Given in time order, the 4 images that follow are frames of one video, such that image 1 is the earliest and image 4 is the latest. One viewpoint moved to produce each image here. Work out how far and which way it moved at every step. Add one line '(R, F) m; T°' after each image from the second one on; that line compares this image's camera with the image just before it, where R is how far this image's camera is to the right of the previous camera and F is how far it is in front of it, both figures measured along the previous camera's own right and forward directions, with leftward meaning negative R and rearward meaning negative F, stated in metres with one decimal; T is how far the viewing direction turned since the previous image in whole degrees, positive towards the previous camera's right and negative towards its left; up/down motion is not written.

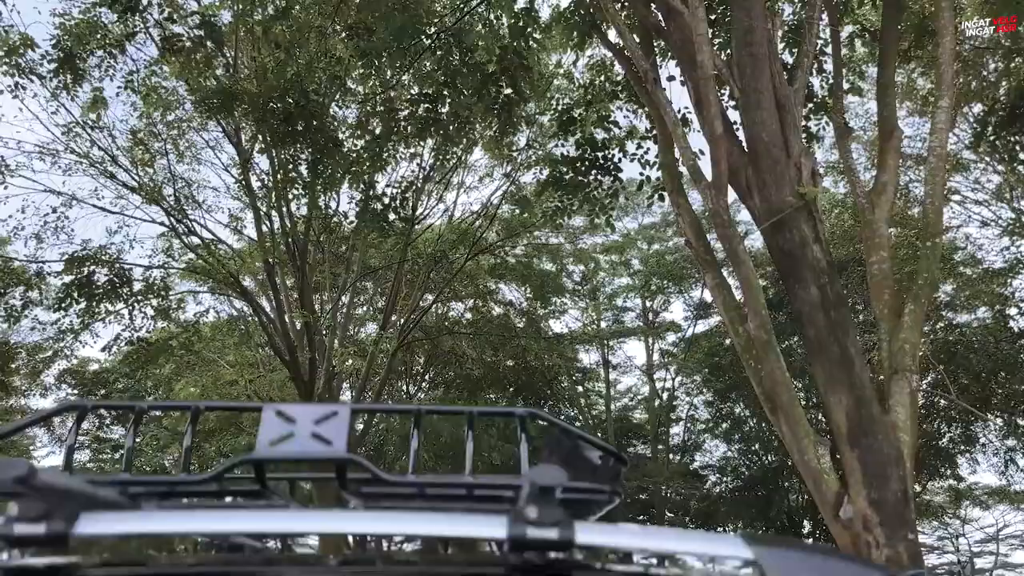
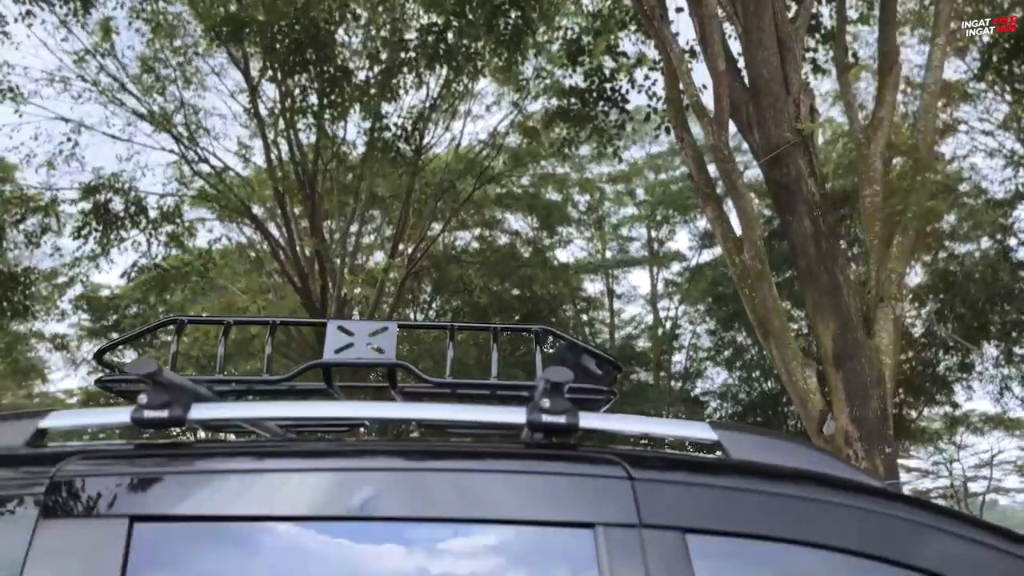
(0.0, -0.3) m; 0°
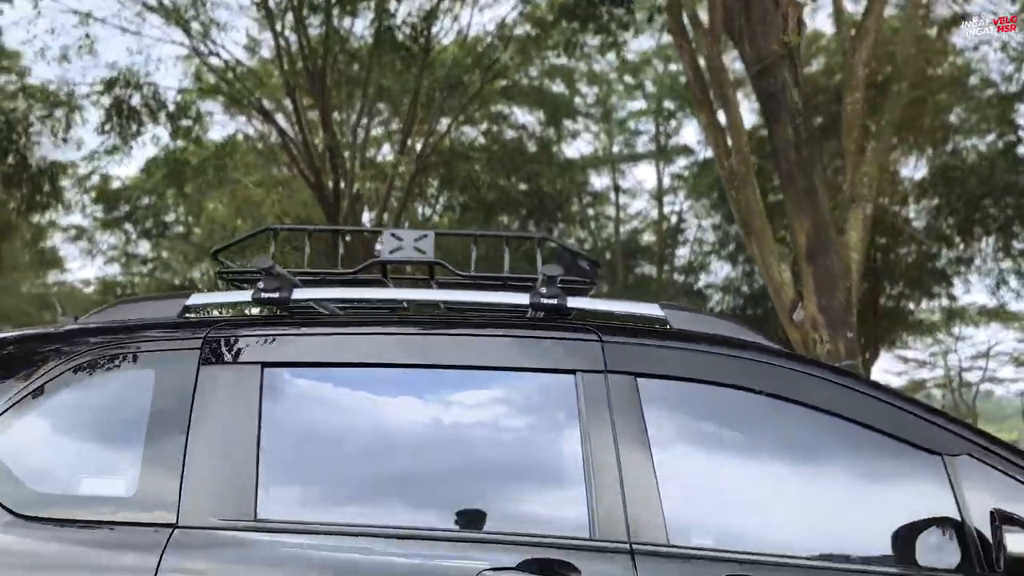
(0.0, -0.6) m; 0°
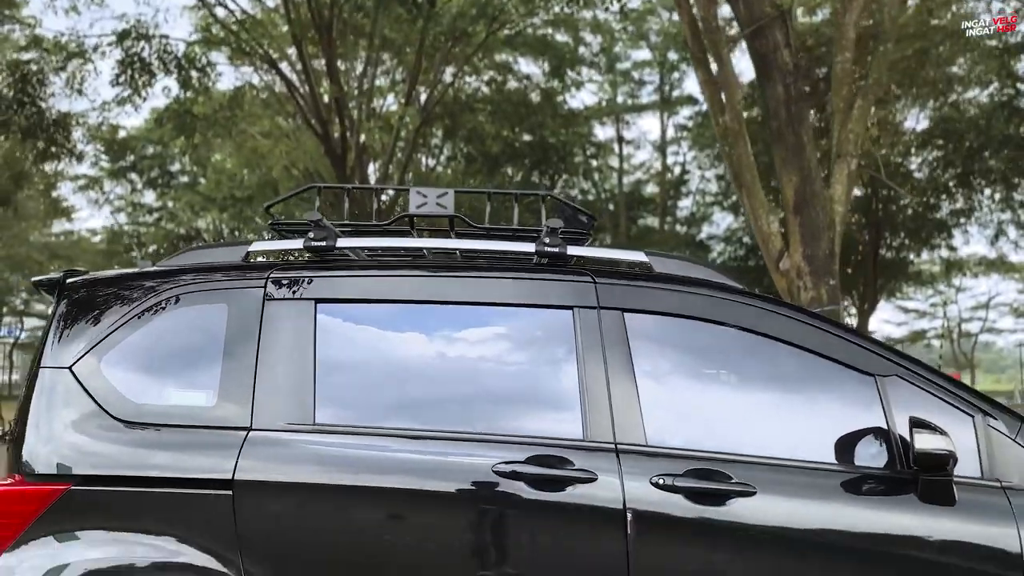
(0.0, -0.4) m; 0°
